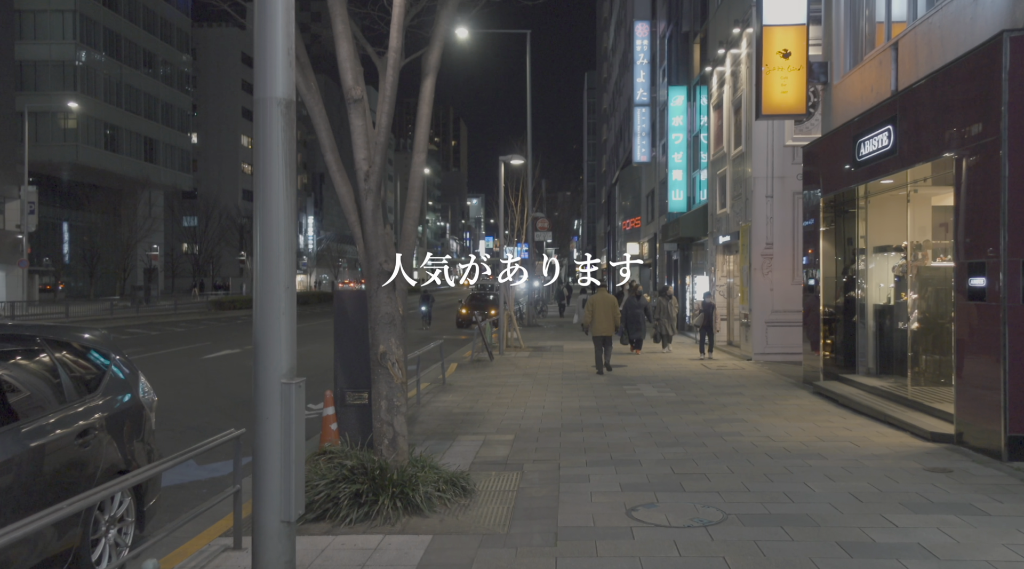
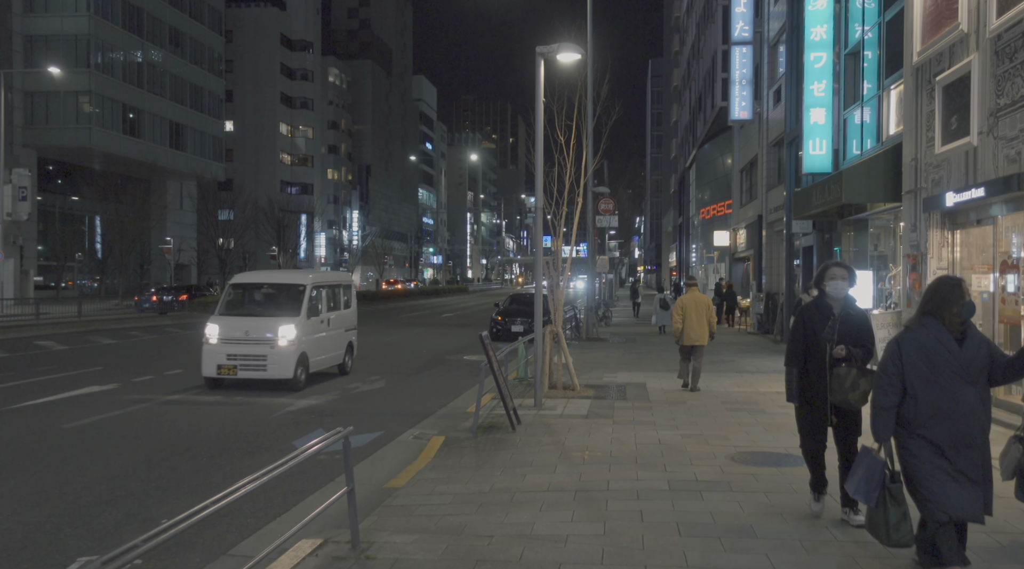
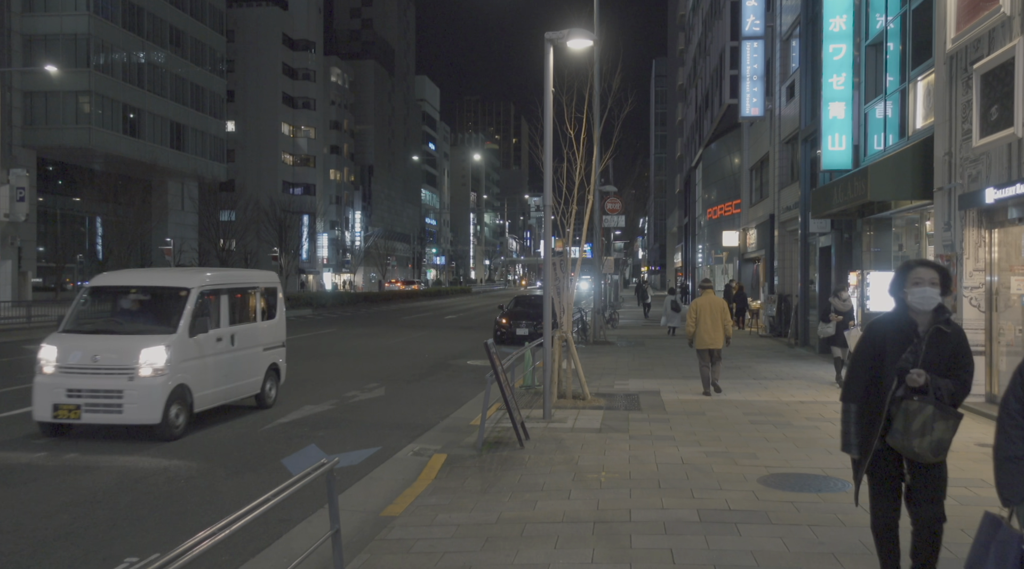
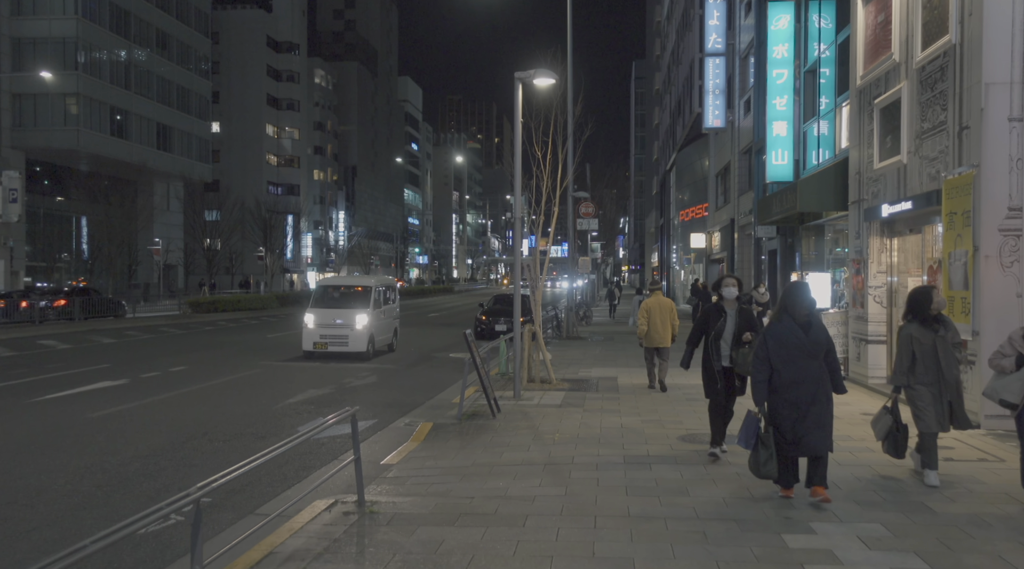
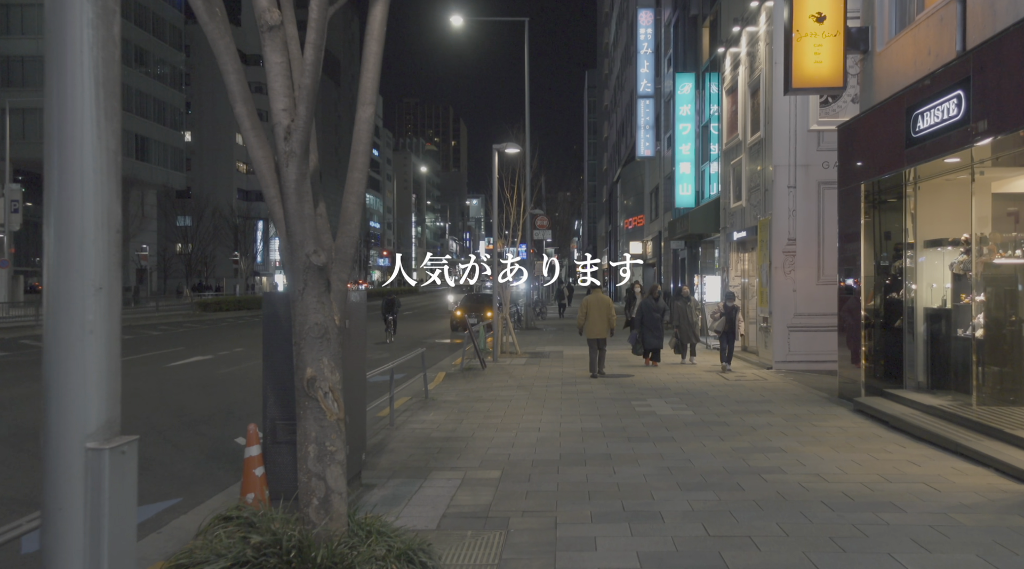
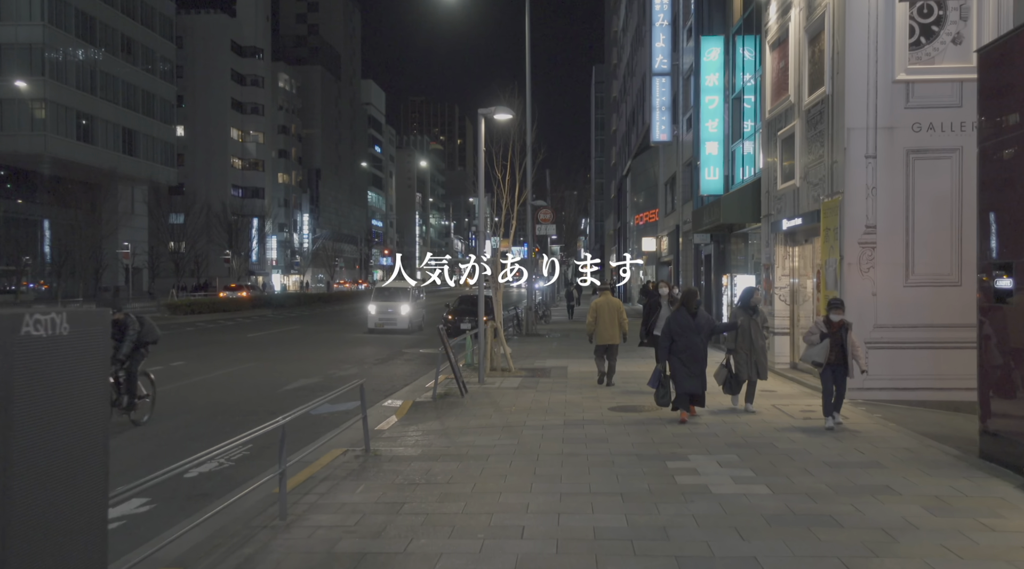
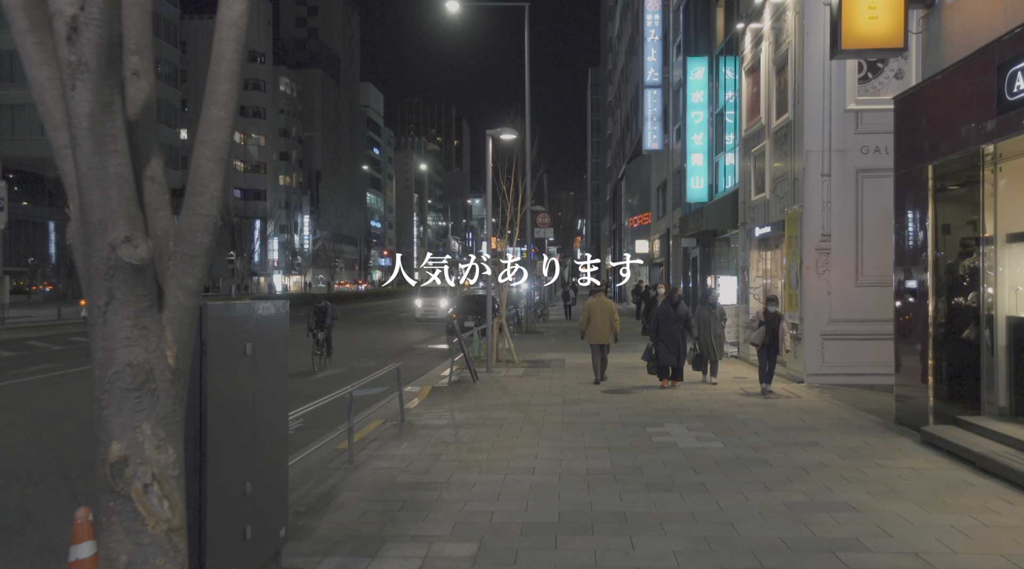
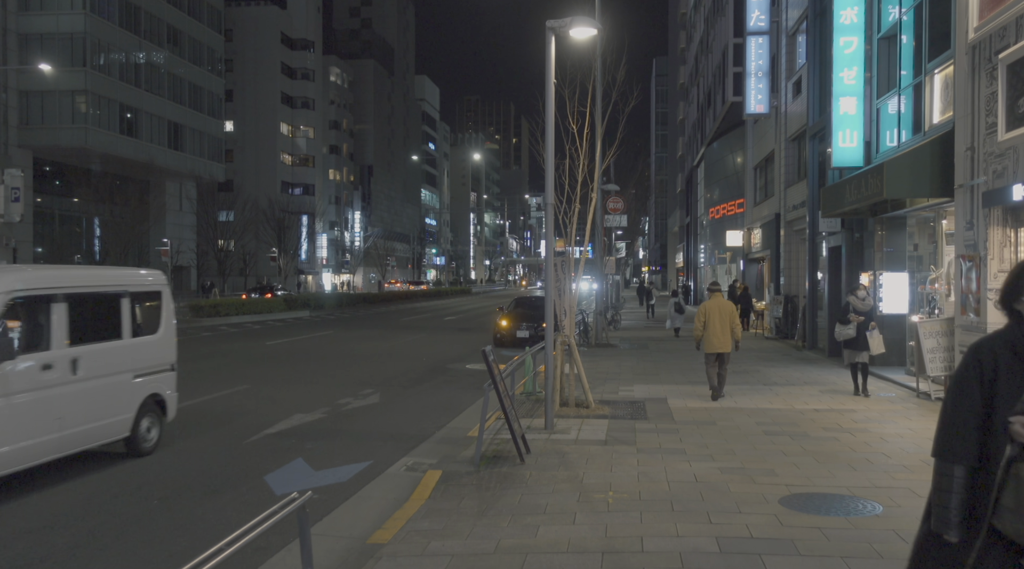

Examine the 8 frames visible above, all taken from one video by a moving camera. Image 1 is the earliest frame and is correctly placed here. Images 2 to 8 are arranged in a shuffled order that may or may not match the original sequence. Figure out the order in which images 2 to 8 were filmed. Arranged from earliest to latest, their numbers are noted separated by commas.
5, 7, 6, 4, 2, 3, 8
